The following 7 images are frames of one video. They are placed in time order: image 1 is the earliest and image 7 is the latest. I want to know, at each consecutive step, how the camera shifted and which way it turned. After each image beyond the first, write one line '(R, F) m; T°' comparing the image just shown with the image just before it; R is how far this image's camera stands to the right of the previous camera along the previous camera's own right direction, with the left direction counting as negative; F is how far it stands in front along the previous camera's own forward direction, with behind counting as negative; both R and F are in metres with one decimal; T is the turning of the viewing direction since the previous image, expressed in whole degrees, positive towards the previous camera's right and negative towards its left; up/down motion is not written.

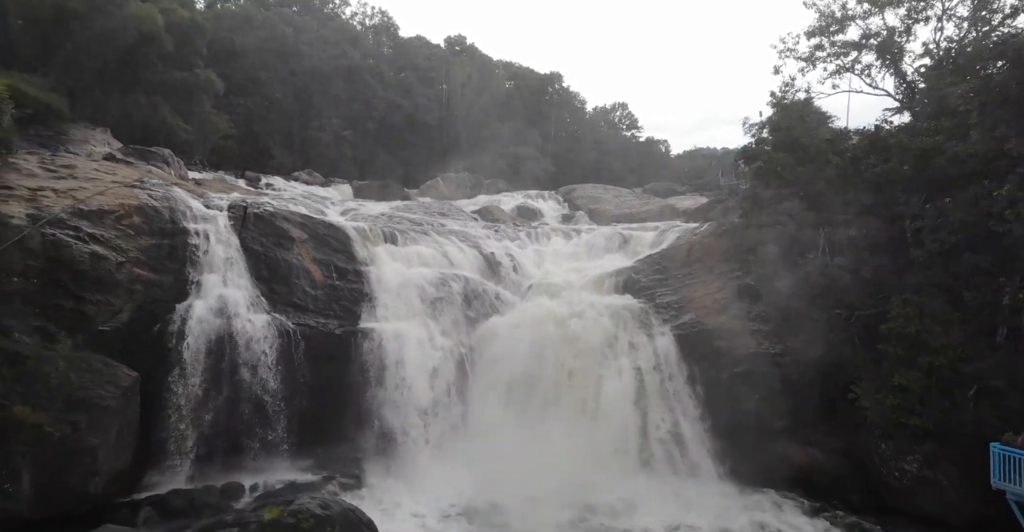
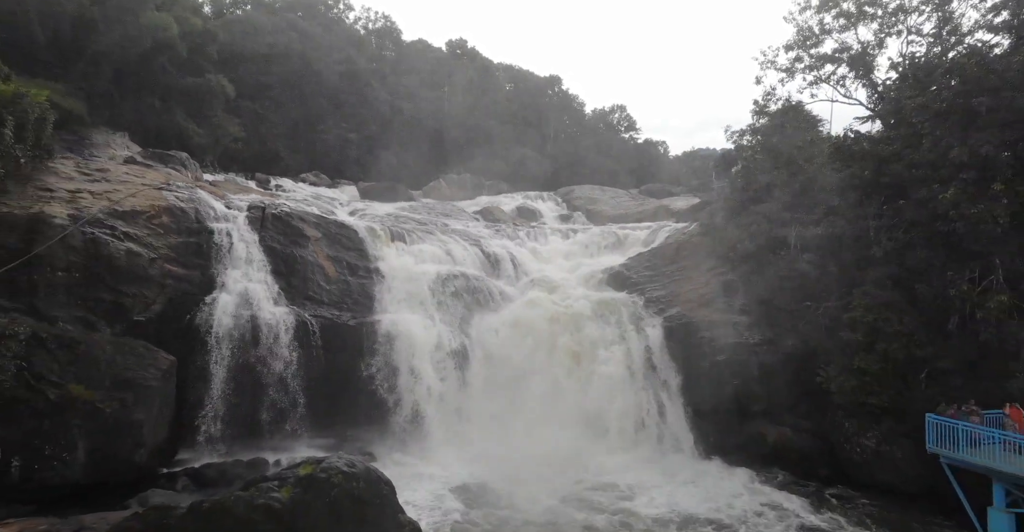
(0.0, -1.1) m; 0°
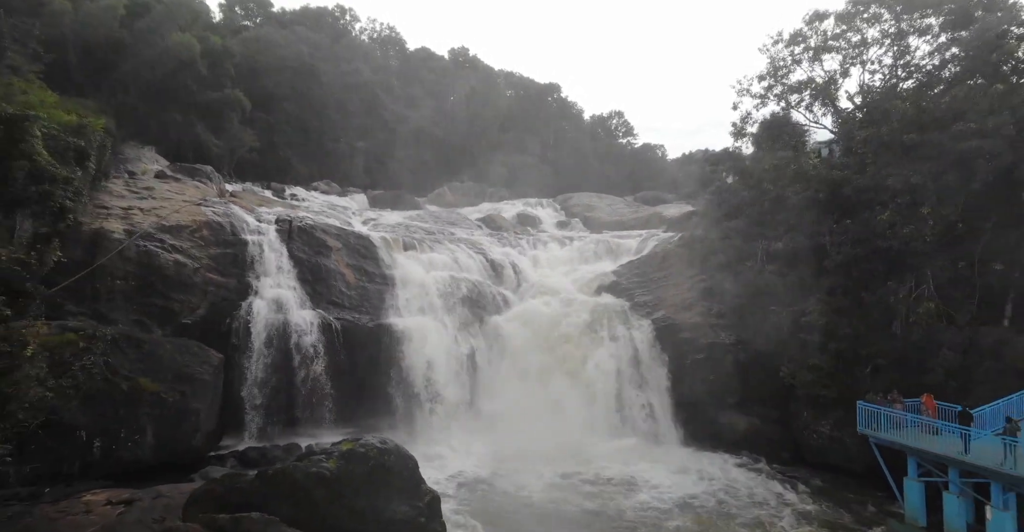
(0.0, -1.7) m; 0°
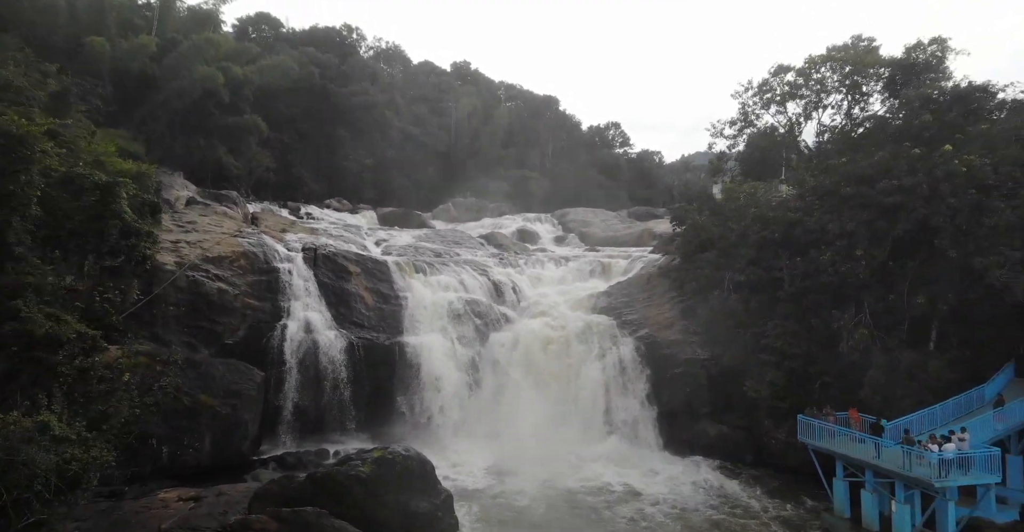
(0.0, -2.1) m; 0°
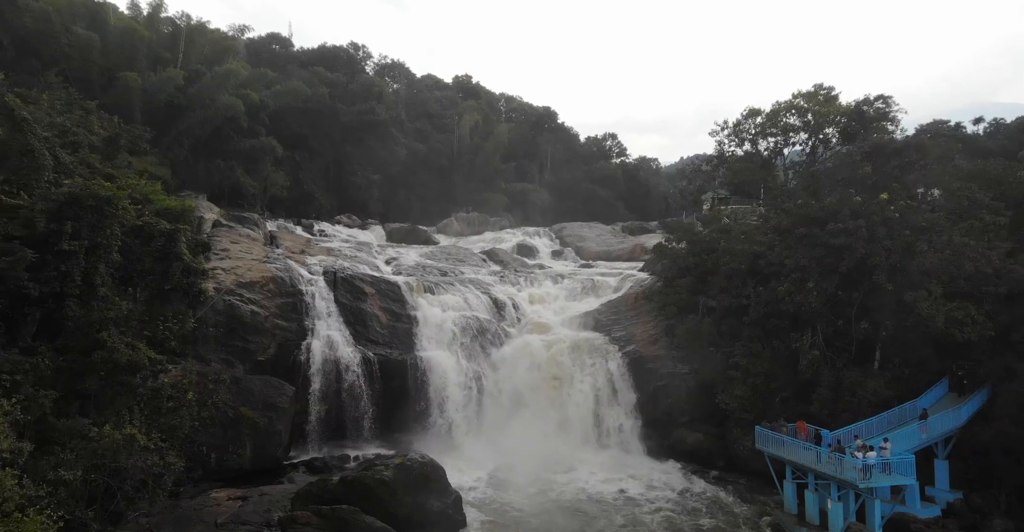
(0.0, -2.1) m; 0°
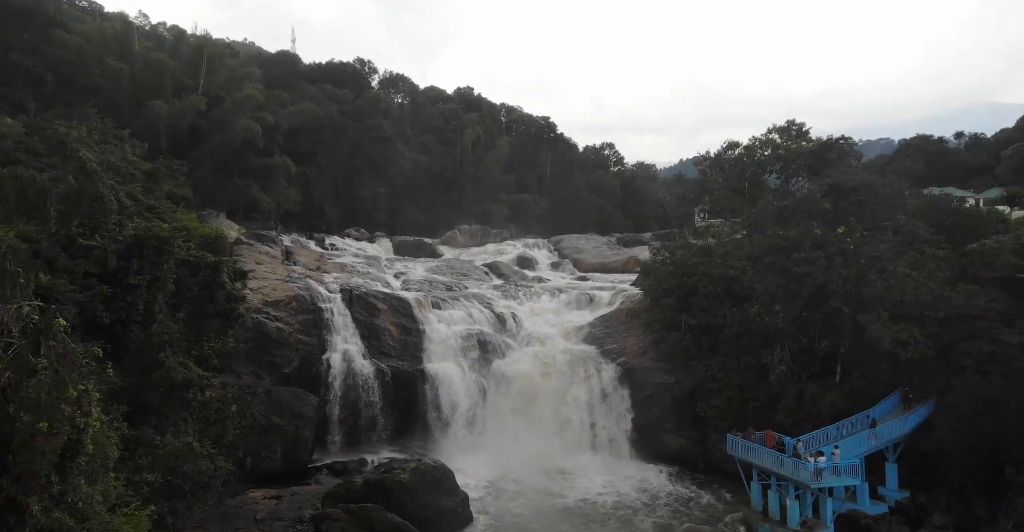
(0.0, -1.9) m; 0°
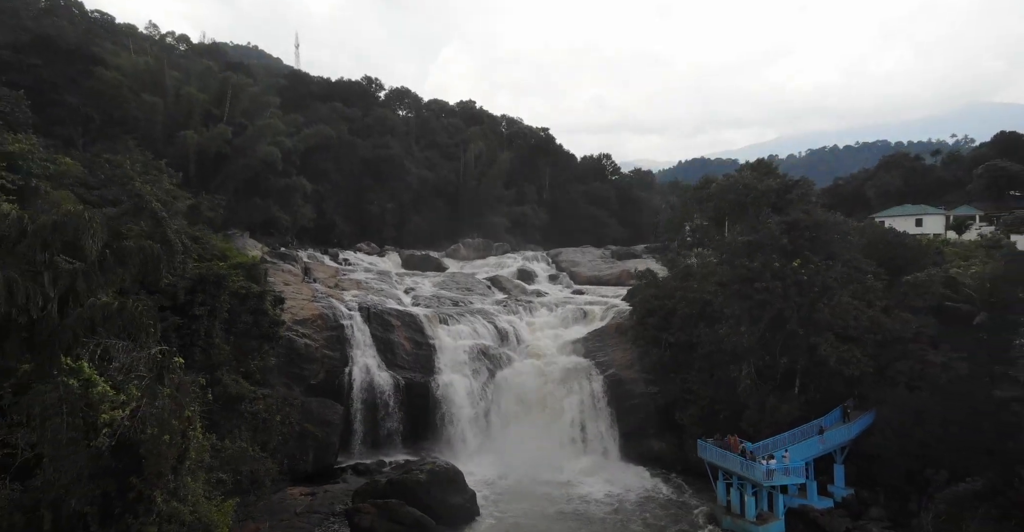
(0.0, -2.7) m; 0°
